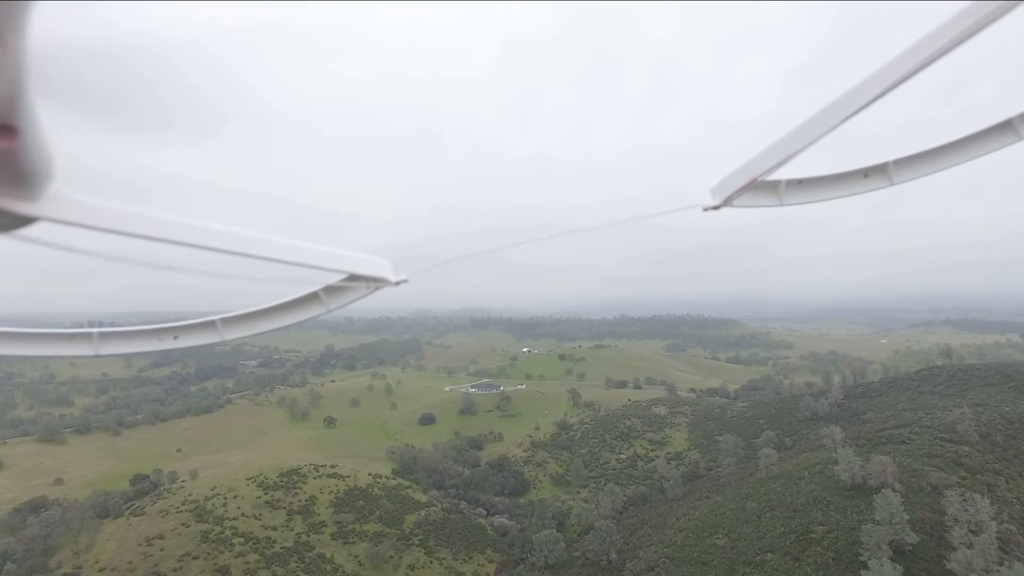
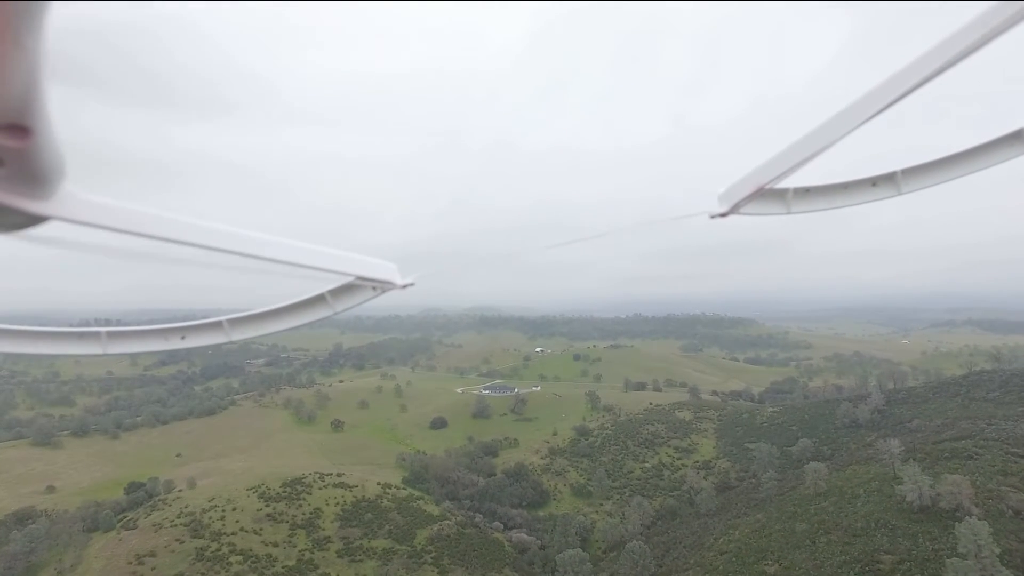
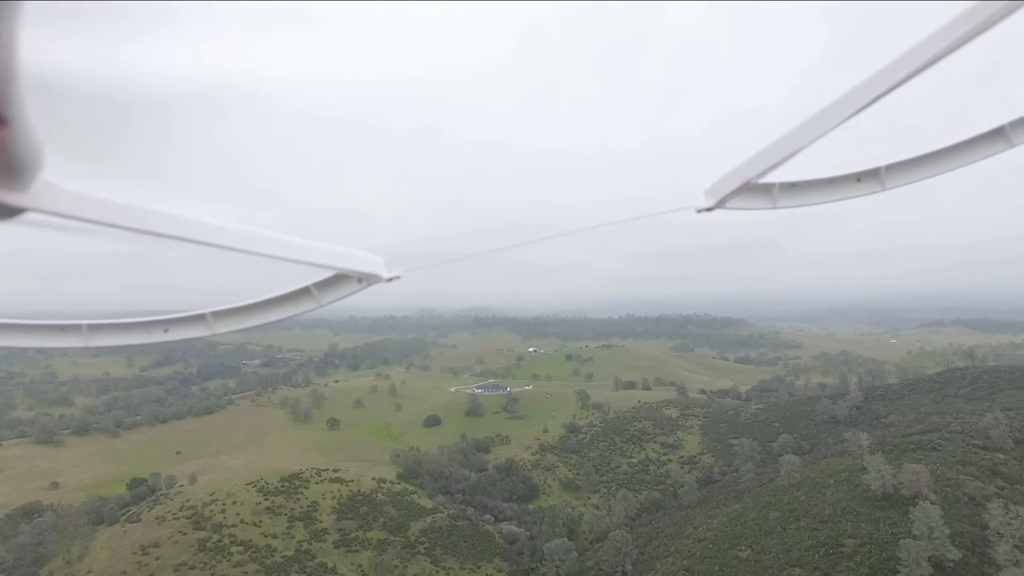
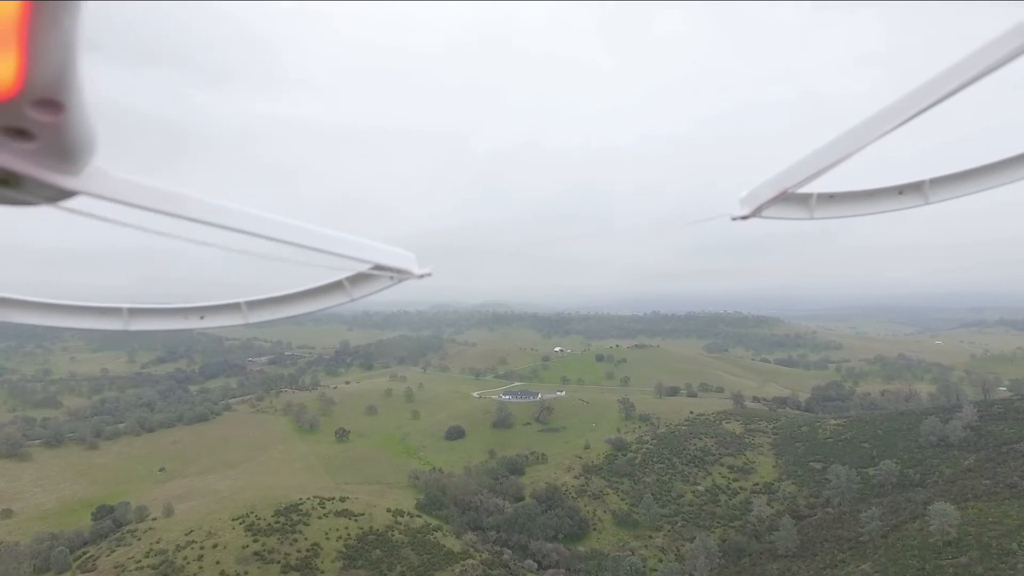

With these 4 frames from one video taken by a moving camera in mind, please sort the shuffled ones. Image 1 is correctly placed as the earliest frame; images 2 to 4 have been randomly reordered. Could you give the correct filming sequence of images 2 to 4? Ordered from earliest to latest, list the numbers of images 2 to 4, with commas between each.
3, 2, 4
